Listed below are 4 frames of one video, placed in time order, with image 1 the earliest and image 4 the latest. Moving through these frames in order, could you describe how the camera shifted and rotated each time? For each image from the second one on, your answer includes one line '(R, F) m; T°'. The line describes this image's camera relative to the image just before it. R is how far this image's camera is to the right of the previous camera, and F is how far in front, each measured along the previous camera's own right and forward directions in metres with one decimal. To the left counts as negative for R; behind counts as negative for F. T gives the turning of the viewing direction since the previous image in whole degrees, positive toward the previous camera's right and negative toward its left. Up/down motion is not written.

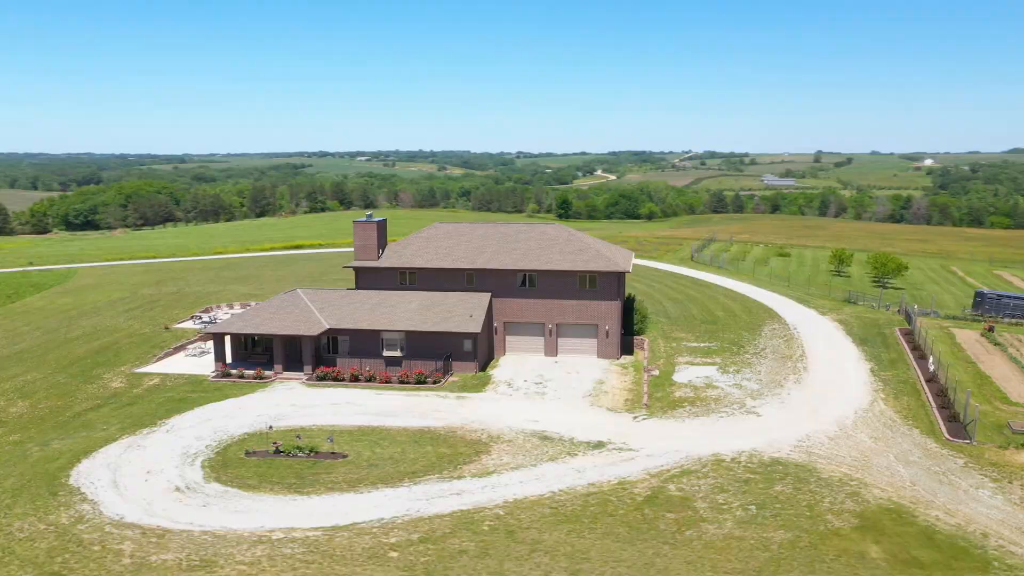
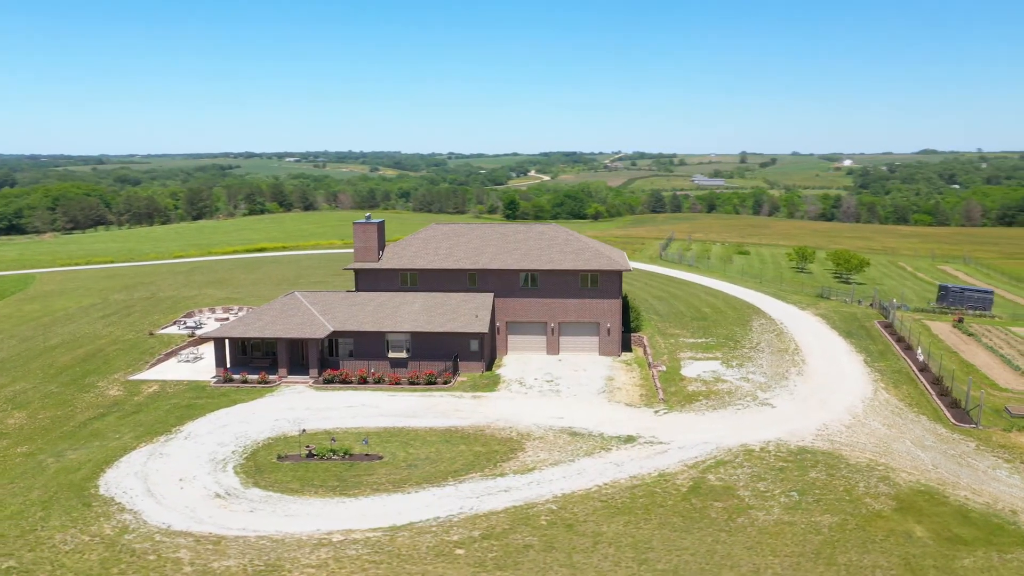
(-3.2, -0.2) m; +5°
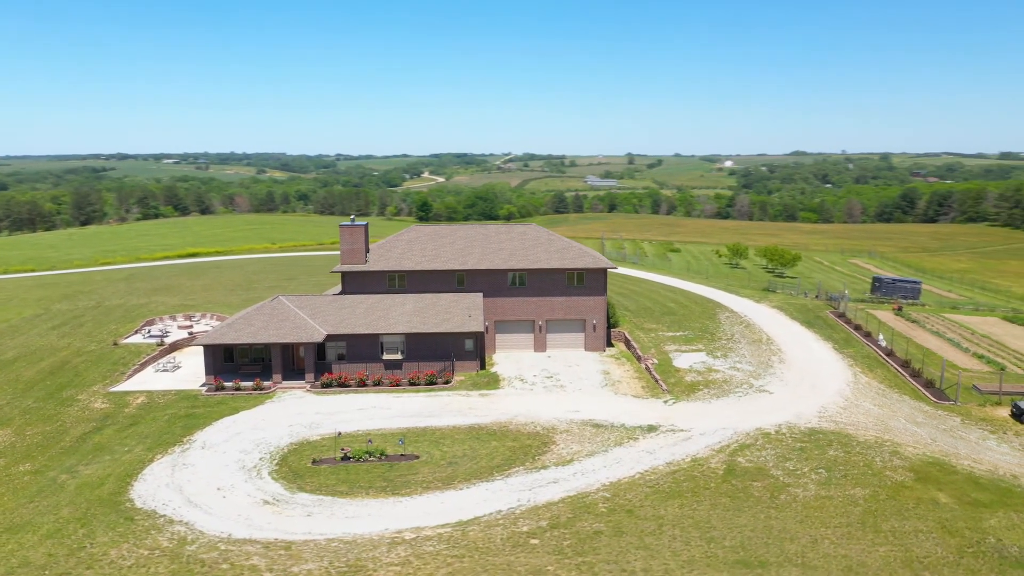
(-4.5, -0.4) m; +7°
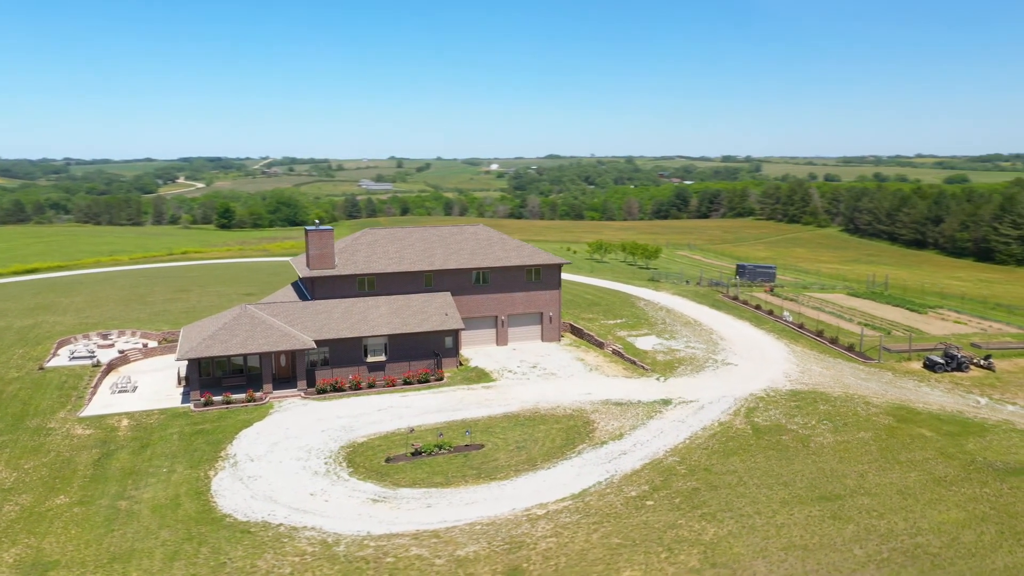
(-9.5, -0.7) m; +16°
